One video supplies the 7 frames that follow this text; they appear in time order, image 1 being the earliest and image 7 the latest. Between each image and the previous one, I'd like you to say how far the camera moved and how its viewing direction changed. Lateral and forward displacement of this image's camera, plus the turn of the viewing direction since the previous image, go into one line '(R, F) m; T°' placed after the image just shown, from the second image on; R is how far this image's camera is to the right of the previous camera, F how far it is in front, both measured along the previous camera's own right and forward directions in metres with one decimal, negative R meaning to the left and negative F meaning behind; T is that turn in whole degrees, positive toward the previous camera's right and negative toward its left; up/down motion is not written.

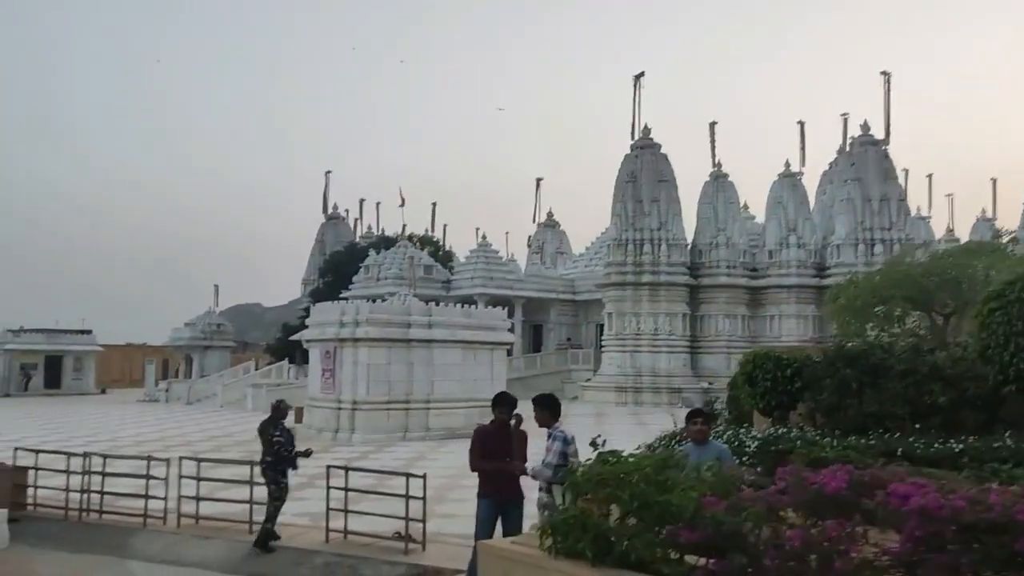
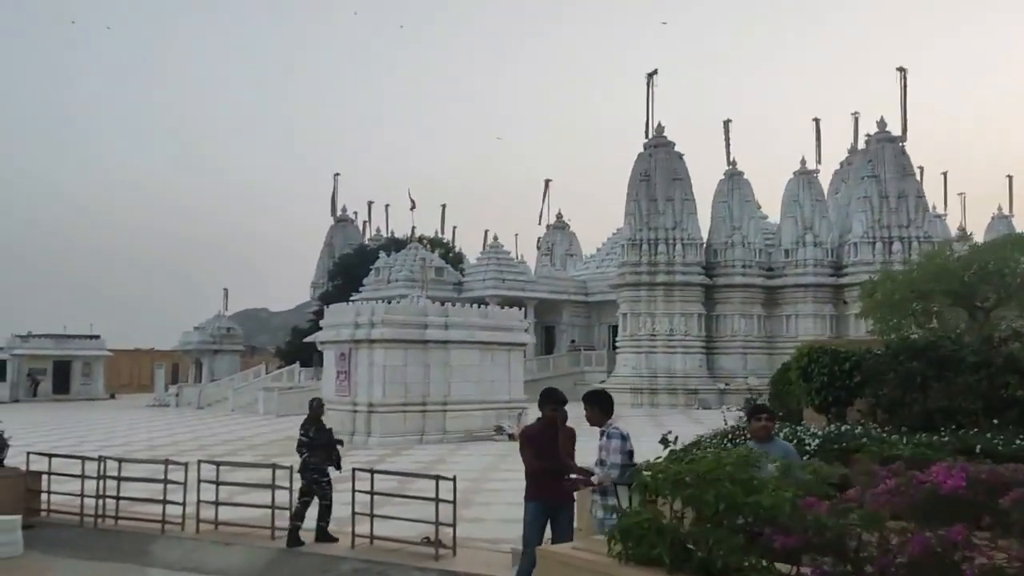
(-0.2, +0.3) m; 0°
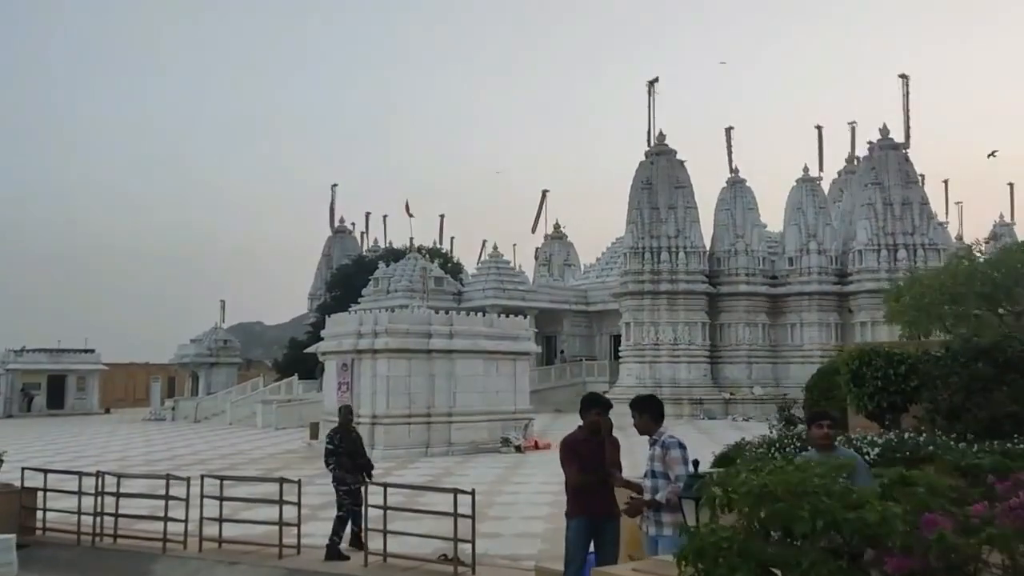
(-0.2, +0.4) m; 0°
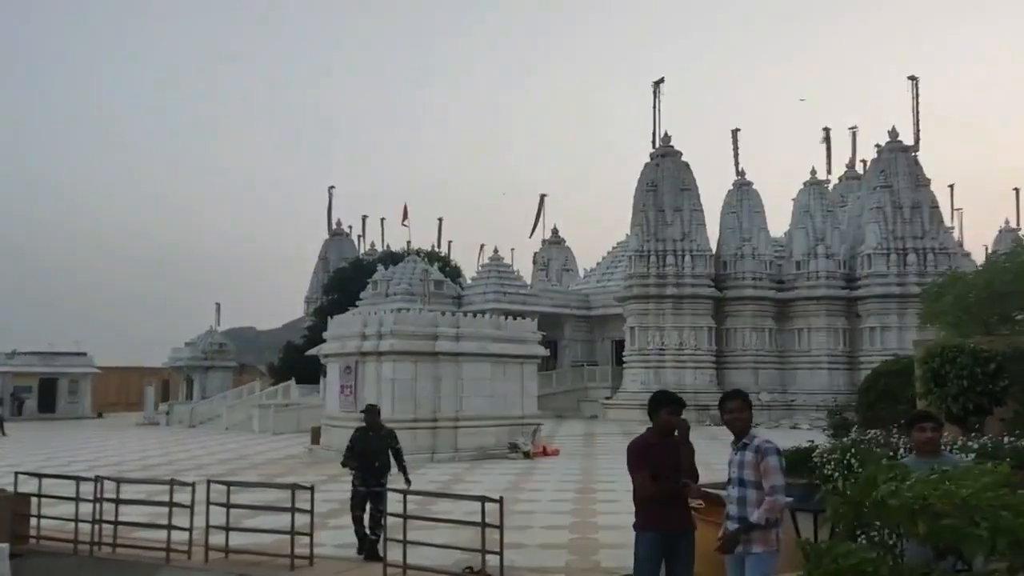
(-0.3, +0.5) m; 0°
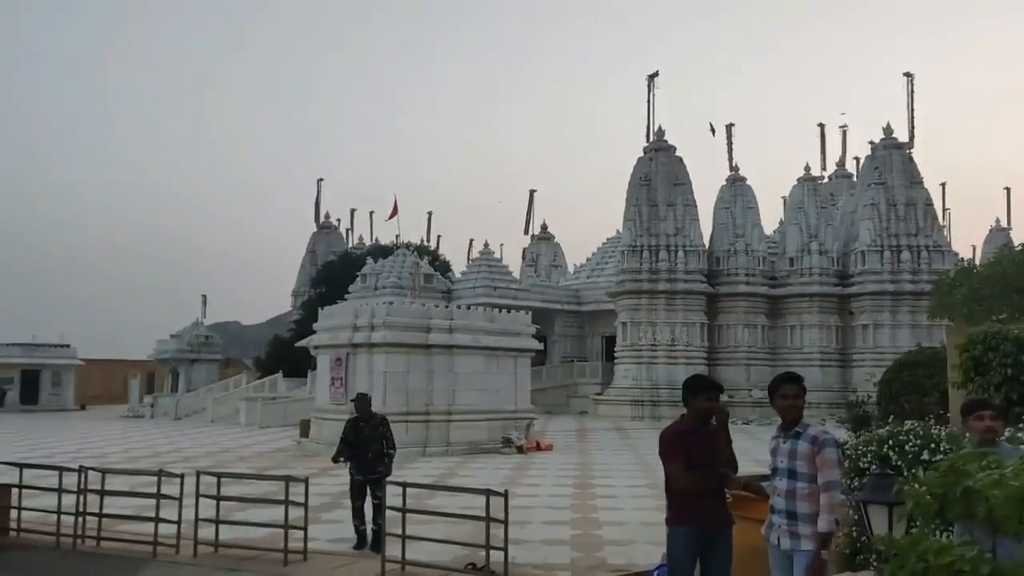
(-0.2, +0.3) m; +1°
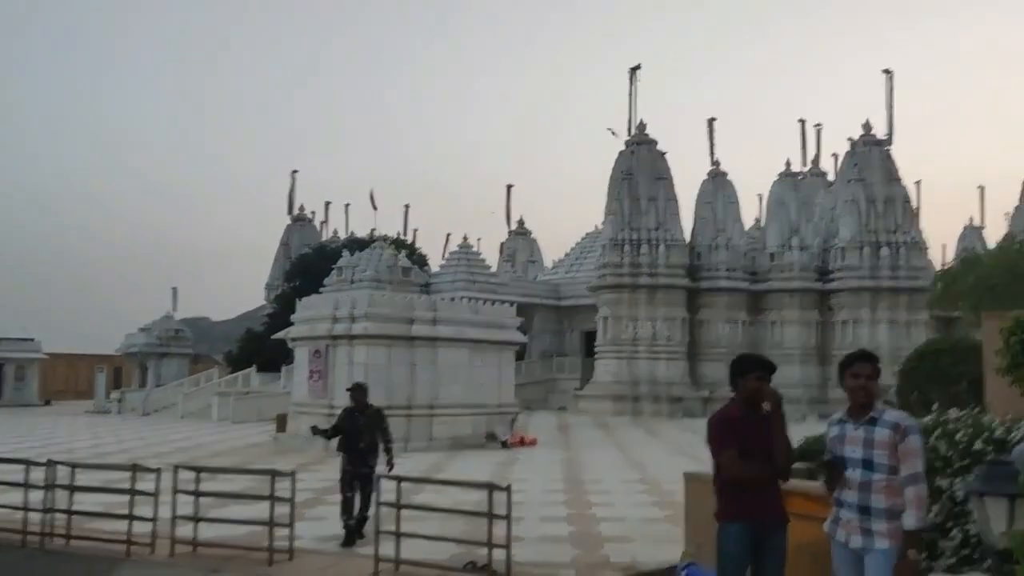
(-0.2, +0.4) m; +2°
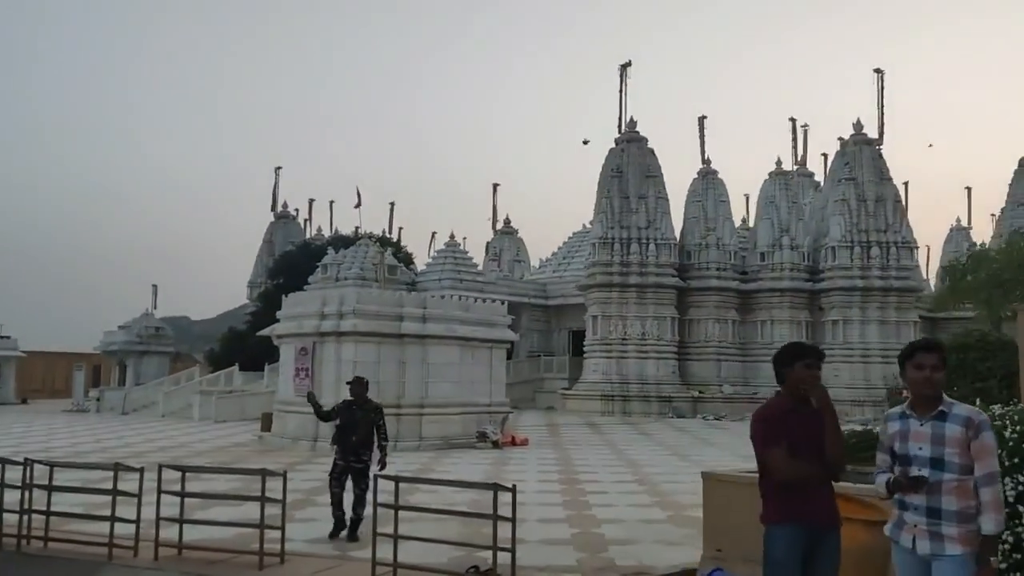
(-0.1, +0.3) m; +1°
